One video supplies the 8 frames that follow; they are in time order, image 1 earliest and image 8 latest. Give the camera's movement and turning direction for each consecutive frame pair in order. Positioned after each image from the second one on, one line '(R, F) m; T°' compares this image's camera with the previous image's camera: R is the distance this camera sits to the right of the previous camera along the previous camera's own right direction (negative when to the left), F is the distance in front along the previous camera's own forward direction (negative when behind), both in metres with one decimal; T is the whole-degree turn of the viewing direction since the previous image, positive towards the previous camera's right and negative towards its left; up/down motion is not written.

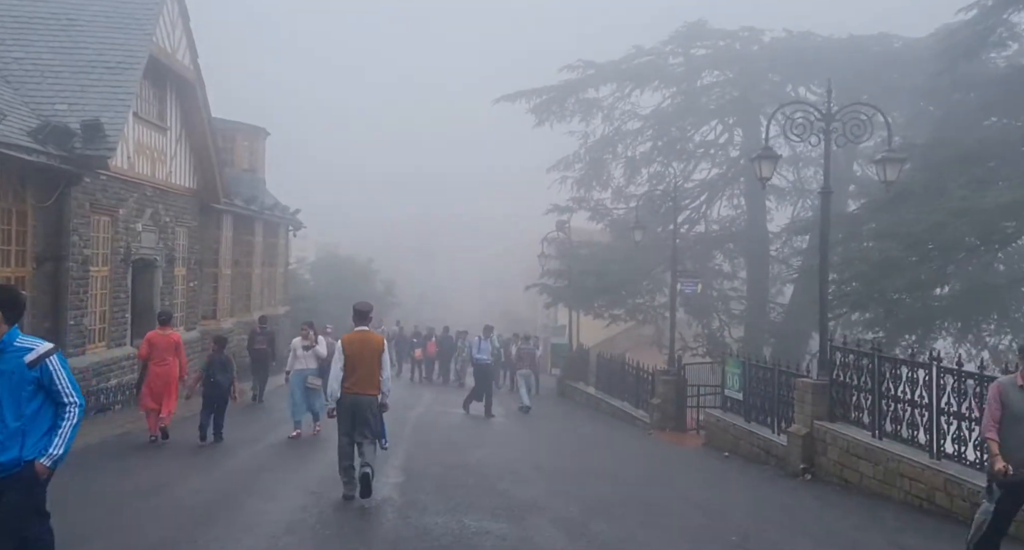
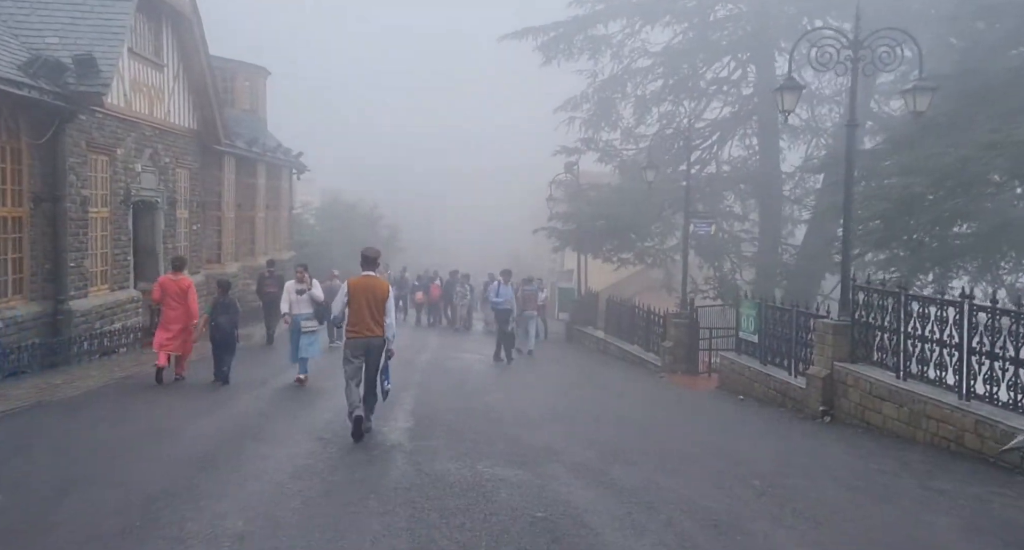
(-0.1, +0.4) m; 0°
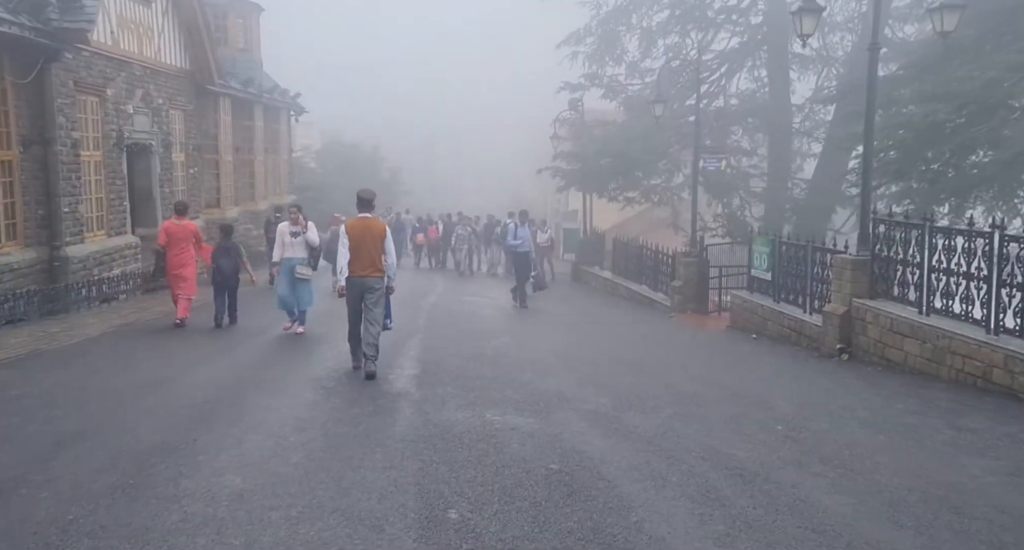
(0.0, +0.4) m; 0°
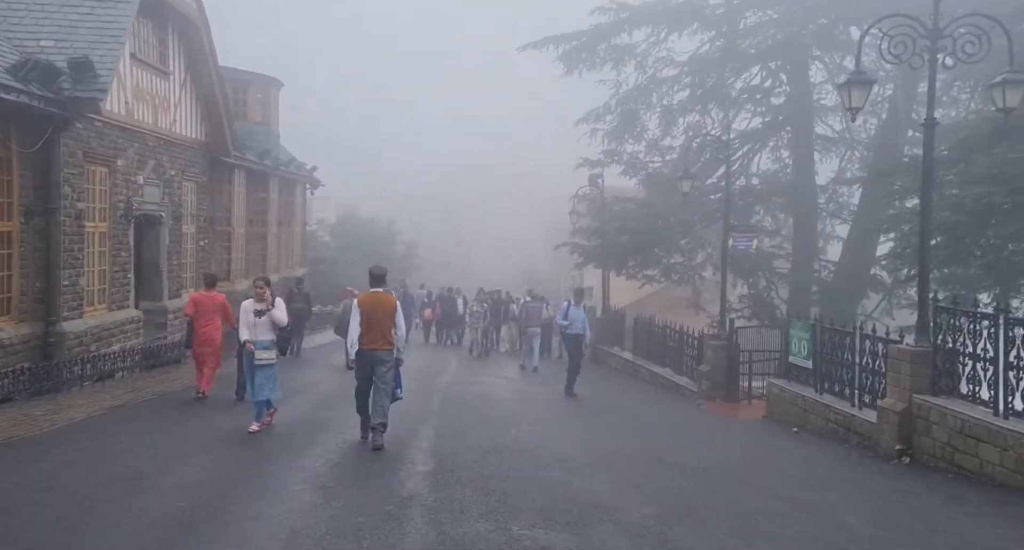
(-0.1, +0.8) m; -1°
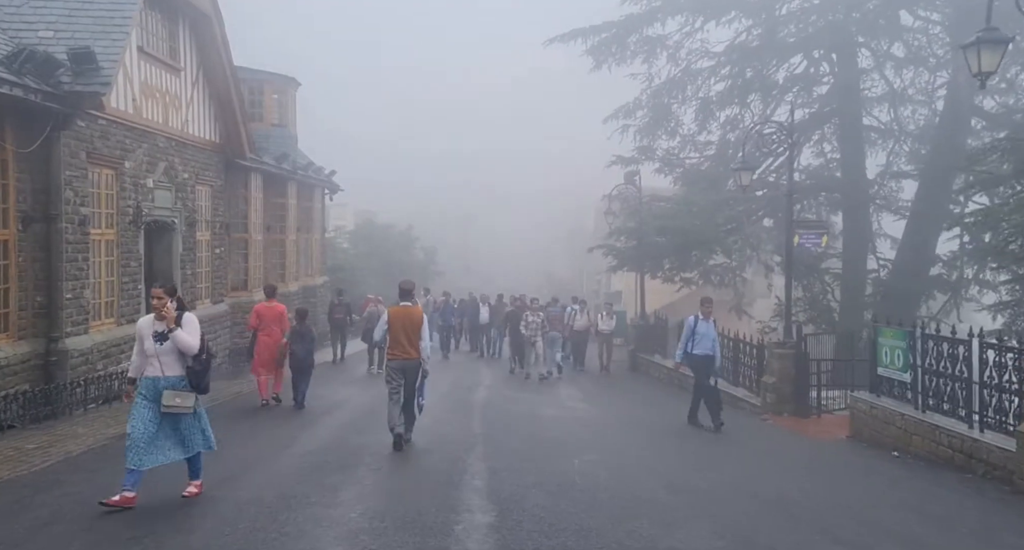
(-0.4, +1.4) m; -1°
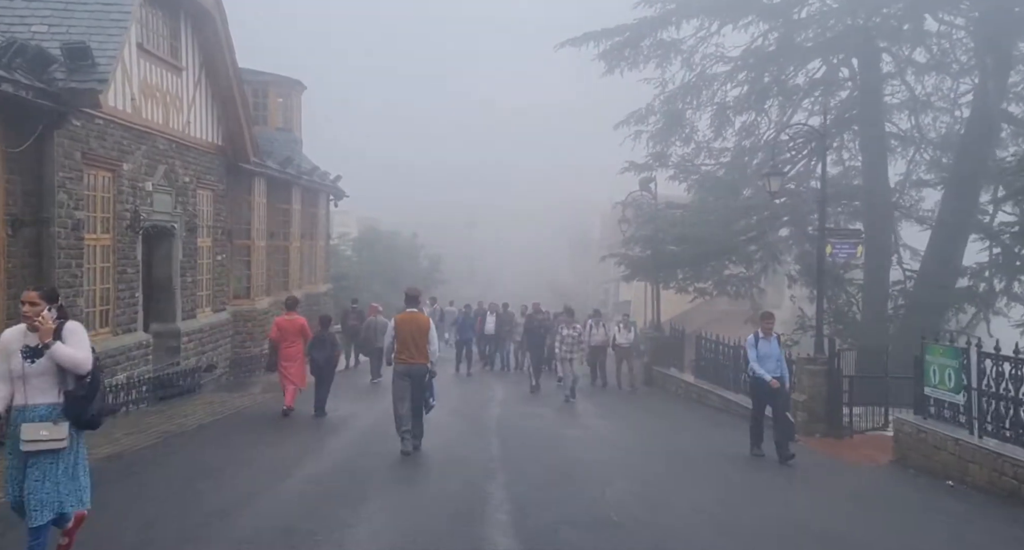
(-0.2, +0.7) m; 0°
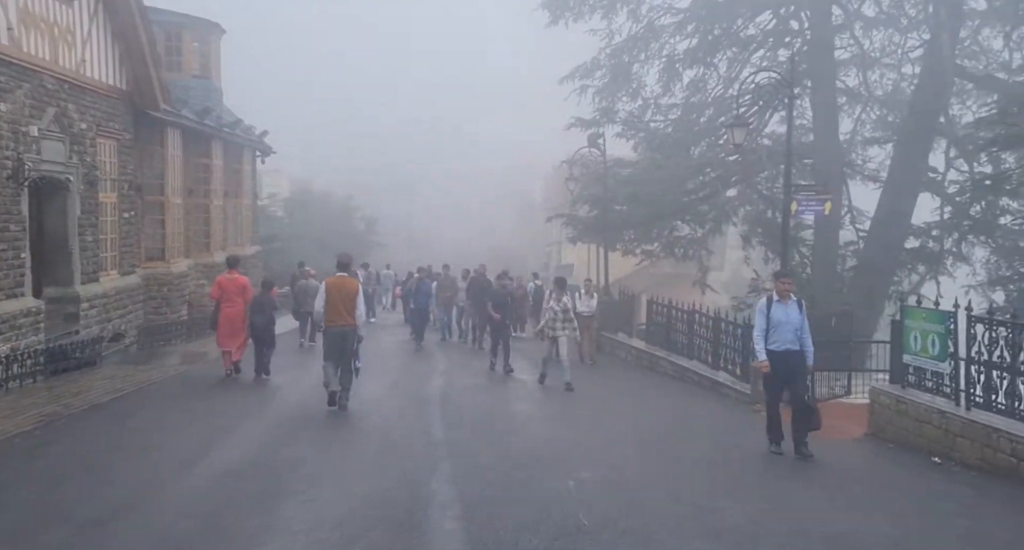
(0.0, +1.3) m; +4°
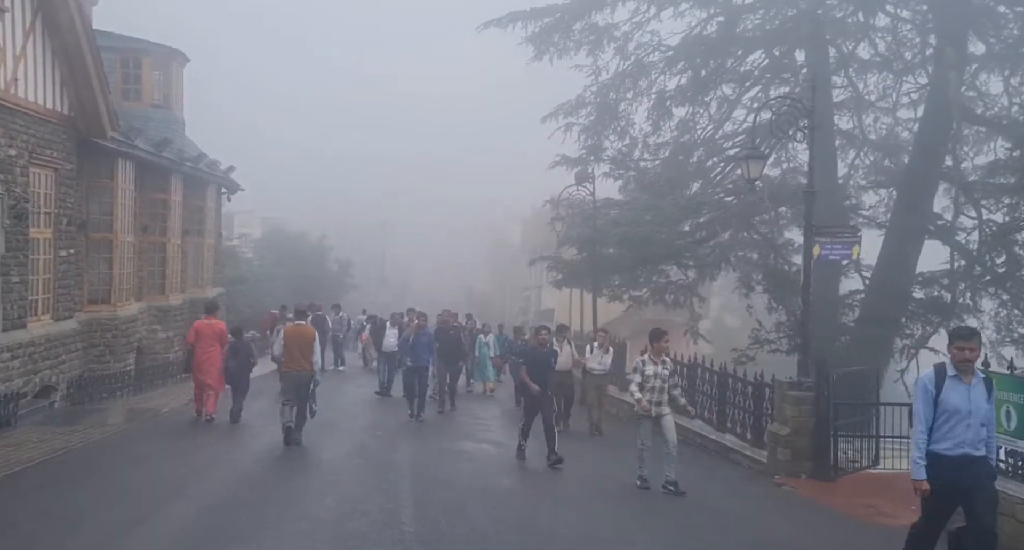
(-0.1, +1.6) m; +2°
